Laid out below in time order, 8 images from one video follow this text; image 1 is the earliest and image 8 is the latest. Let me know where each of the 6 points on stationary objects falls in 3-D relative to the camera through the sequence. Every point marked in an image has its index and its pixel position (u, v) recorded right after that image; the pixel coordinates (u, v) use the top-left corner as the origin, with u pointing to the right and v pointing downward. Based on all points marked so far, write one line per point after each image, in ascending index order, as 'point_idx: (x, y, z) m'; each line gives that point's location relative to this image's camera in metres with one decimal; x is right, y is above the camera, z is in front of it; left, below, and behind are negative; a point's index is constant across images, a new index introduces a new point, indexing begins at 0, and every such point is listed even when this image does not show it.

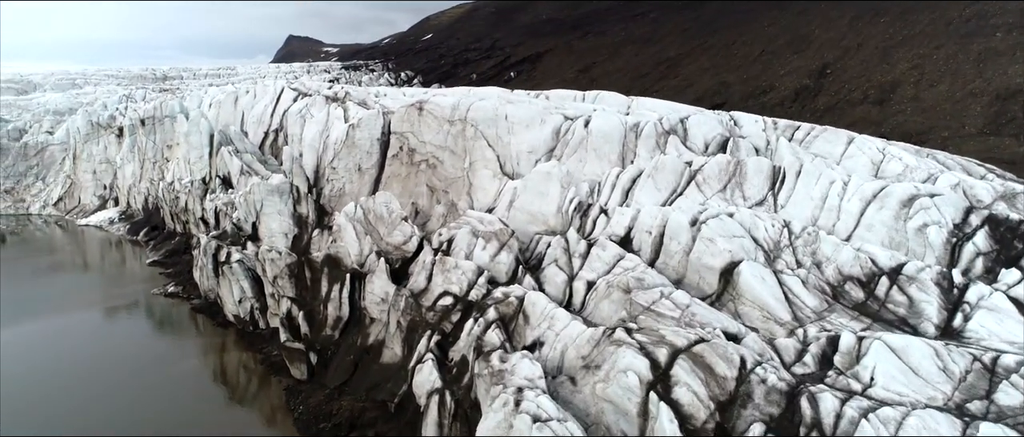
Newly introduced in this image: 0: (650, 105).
0: (+2.5, +2.0, +12.8) m
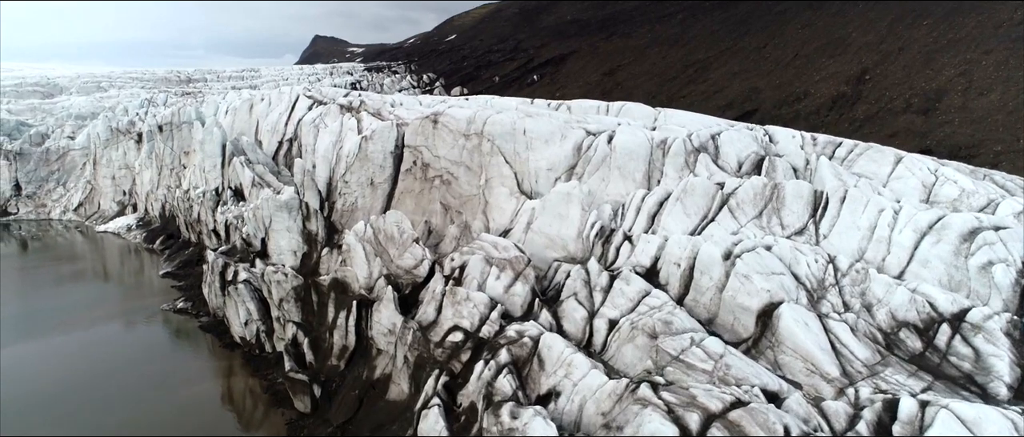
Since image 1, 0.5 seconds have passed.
0: (+2.8, +1.7, +12.1) m
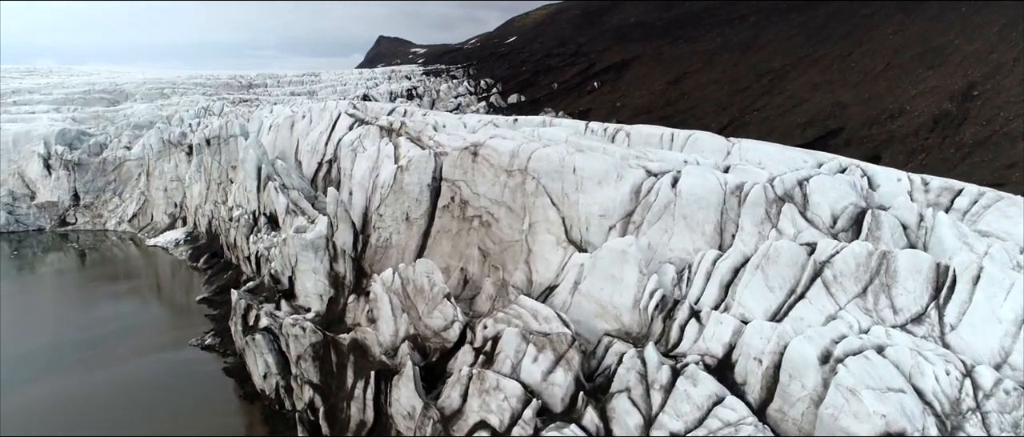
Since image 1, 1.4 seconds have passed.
0: (+3.5, +0.9, +10.3) m
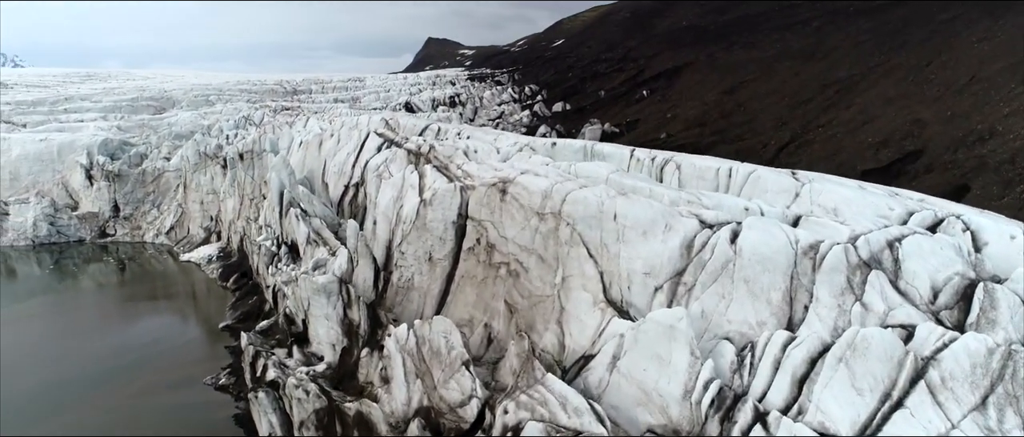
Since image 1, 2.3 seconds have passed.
0: (+3.9, +0.2, +8.8) m
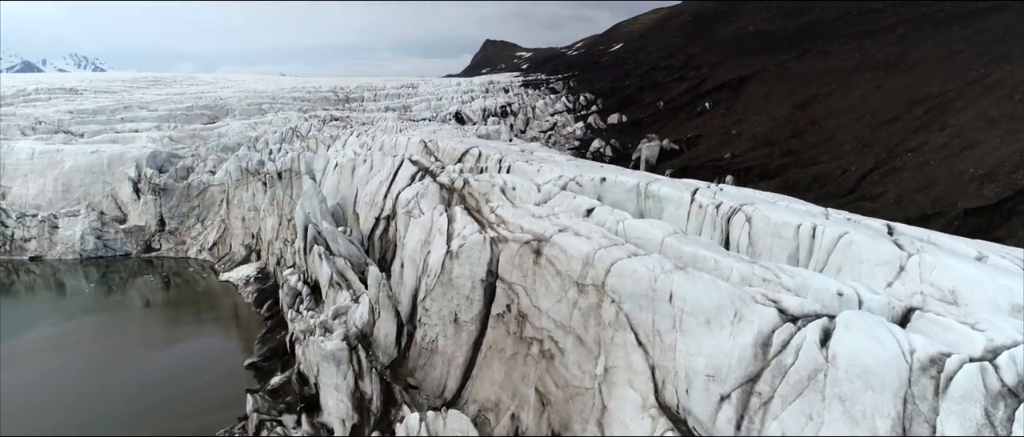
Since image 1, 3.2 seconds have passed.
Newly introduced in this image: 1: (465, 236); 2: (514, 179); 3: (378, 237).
0: (+4.3, -0.6, +6.9) m
1: (-0.7, -0.3, +10.3) m
2: (0.0, +0.6, +12.4) m
3: (-2.8, -0.4, +14.6) m
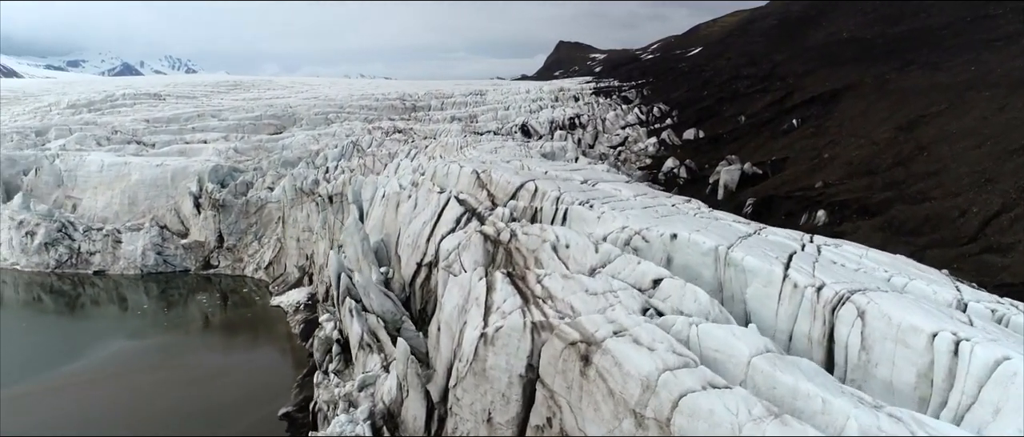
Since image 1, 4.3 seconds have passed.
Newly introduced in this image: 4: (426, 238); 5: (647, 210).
0: (+4.5, -1.6, +4.8) m
1: (-0.1, -1.2, +8.6) m
2: (+0.8, -0.3, +10.6) m
3: (-1.7, -1.2, +13.1) m
4: (-1.6, -0.4, +13.5) m
5: (+2.4, +0.2, +12.9) m
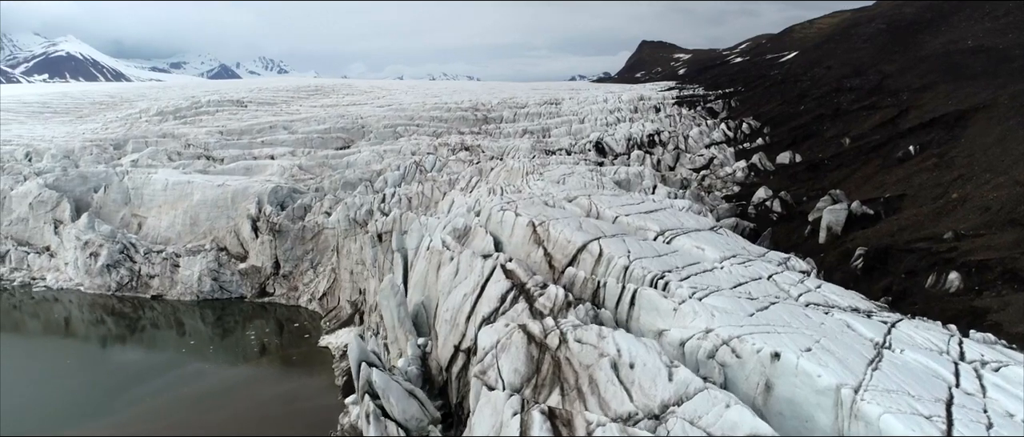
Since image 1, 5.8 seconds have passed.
0: (+4.3, -2.9, +2.0) m
1: (+0.2, -2.4, +6.3) m
2: (+1.4, -1.5, +8.2) m
3: (-0.9, -2.4, +11.0) m
4: (-0.7, -1.5, +11.3) m
5: (+3.2, -1.1, +10.3) m
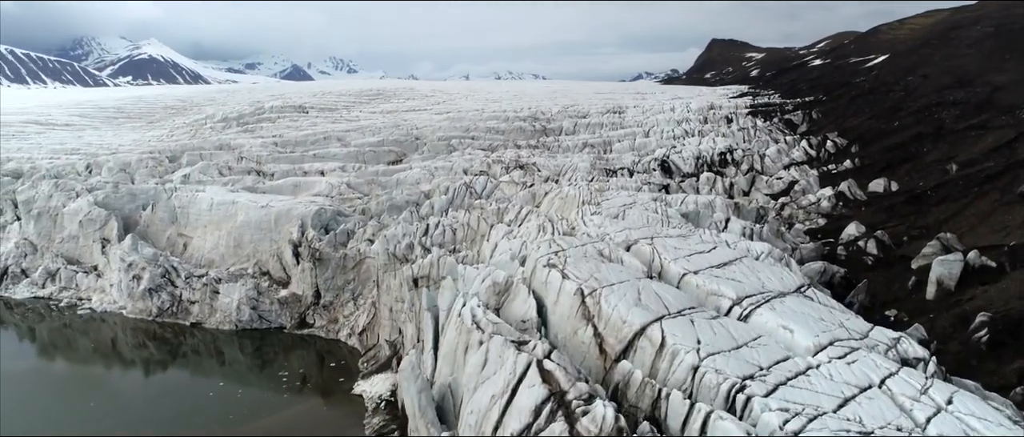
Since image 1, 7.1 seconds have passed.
0: (+3.9, -4.1, -0.6) m
1: (+0.2, -3.5, +4.1) m
2: (+1.6, -2.7, +5.8) m
3: (-0.5, -3.5, +8.8) m
4: (-0.3, -2.7, +9.1) m
5: (+3.6, -2.3, +7.8) m
